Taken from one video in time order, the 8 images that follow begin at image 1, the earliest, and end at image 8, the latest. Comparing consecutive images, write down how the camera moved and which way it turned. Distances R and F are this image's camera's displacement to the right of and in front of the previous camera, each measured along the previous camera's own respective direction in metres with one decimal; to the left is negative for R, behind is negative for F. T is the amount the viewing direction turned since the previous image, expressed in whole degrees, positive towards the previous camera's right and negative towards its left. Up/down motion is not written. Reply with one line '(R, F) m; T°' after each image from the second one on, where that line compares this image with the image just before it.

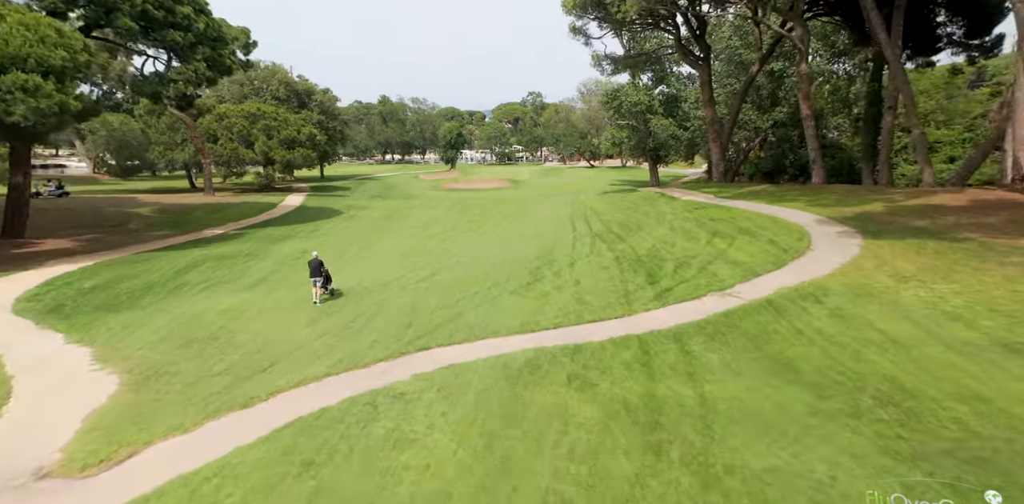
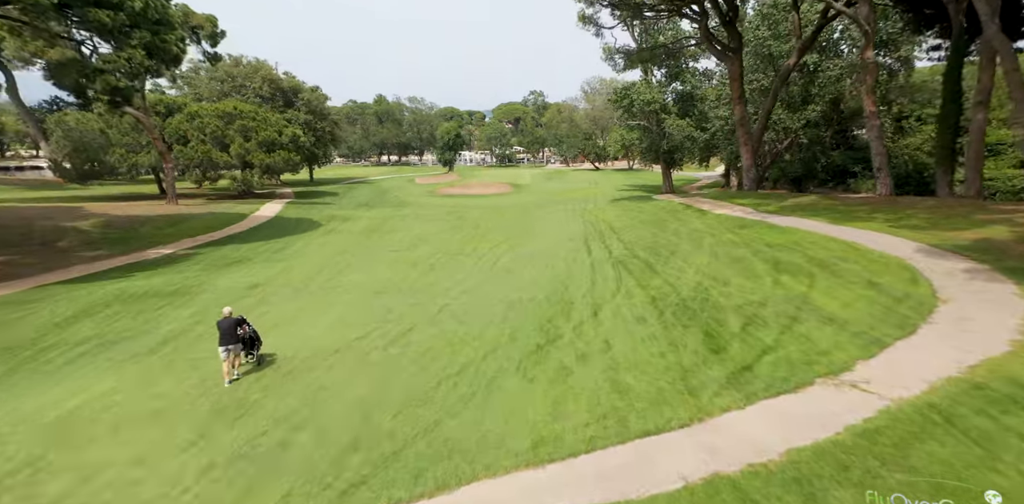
(0.0, +2.9) m; 0°
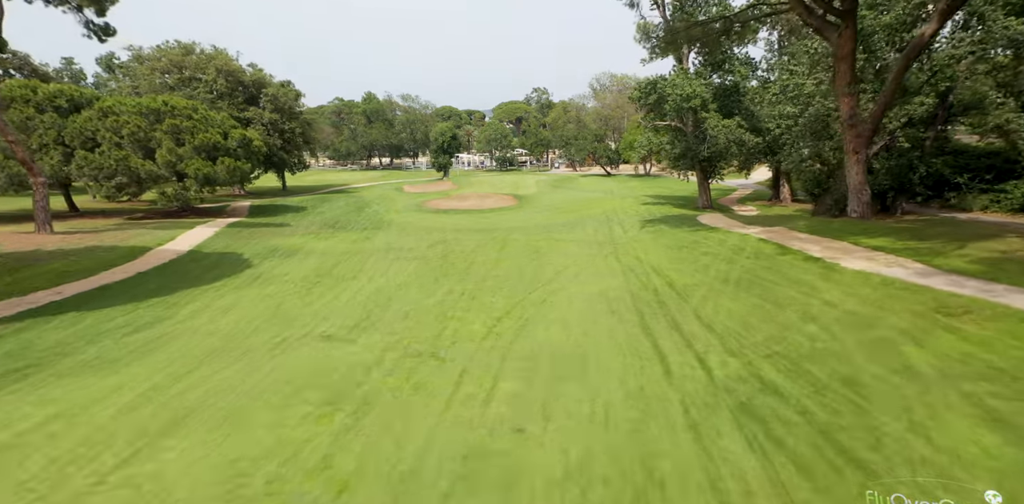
(-0.1, +6.5) m; 0°
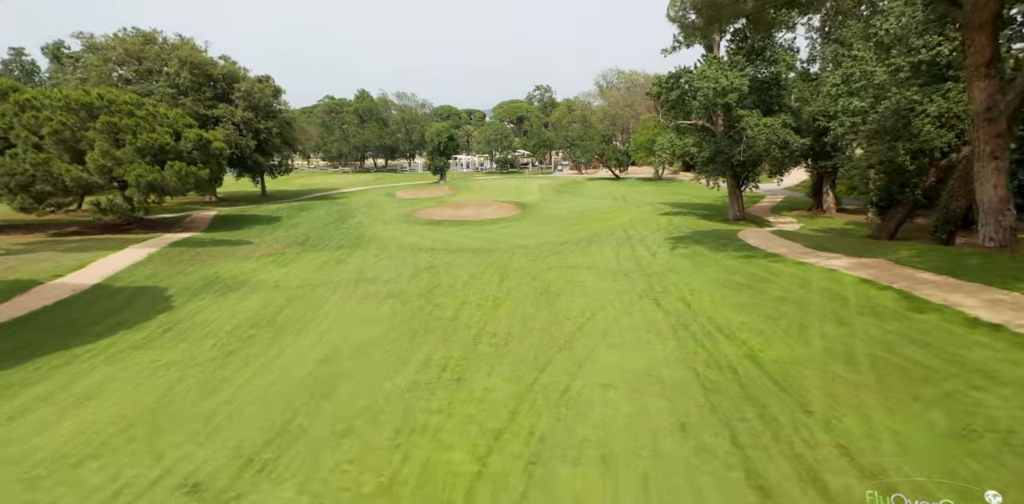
(-0.1, +4.1) m; 0°
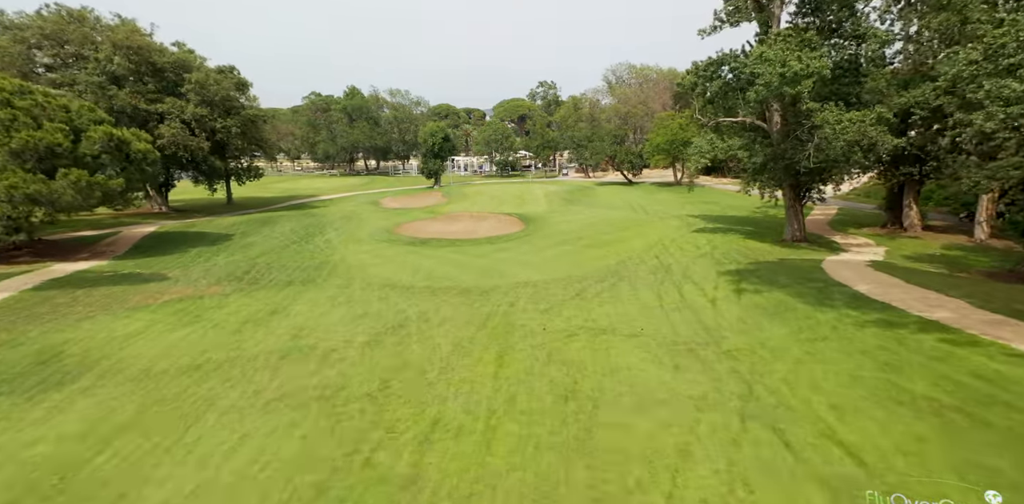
(-0.1, +5.5) m; 0°
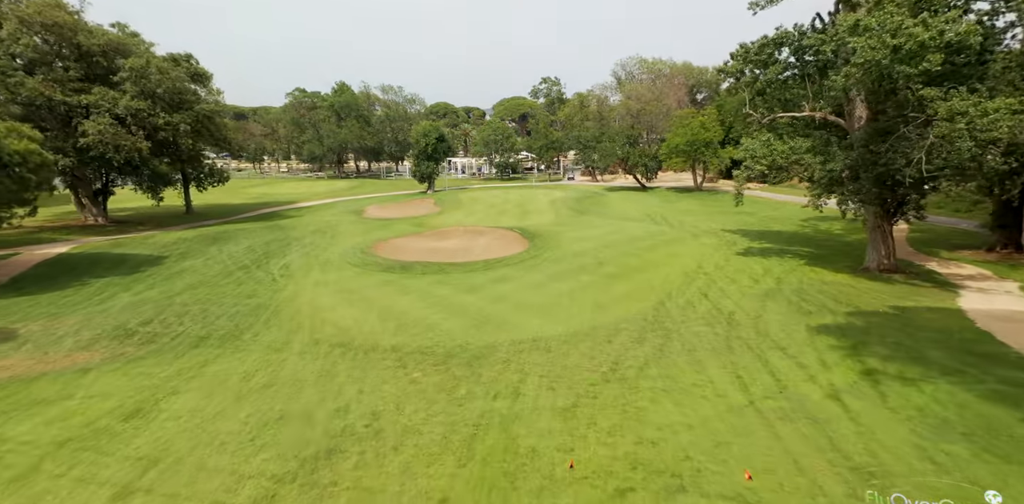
(-0.1, +5.2) m; 0°
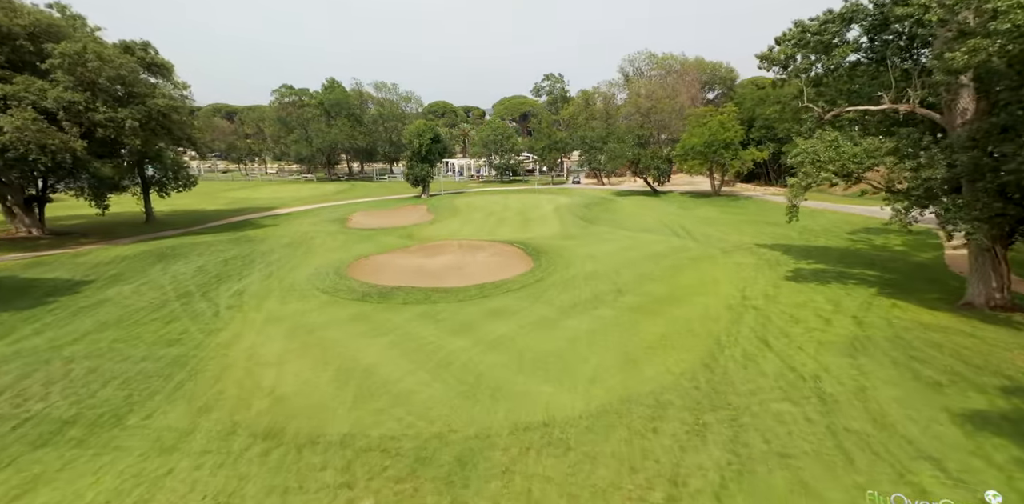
(0.0, +3.9) m; 0°
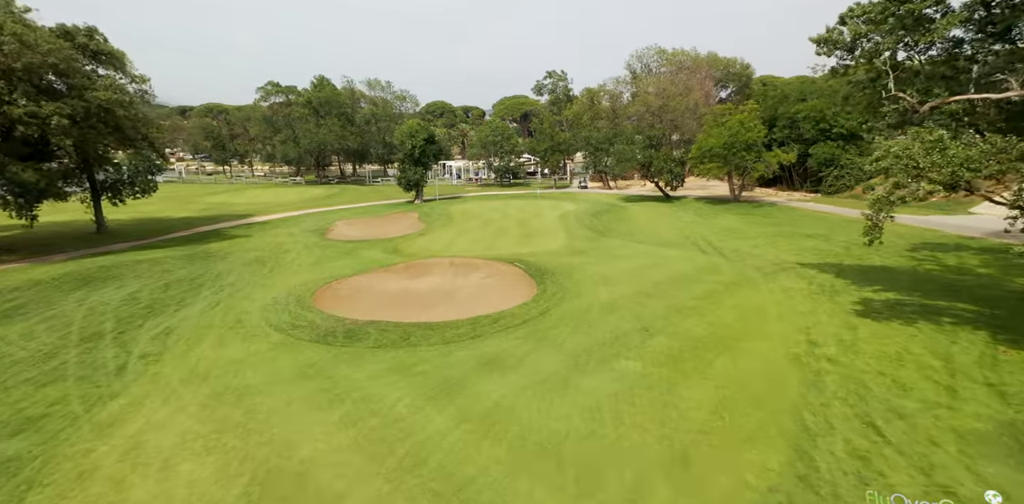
(0.0, +3.8) m; 0°
